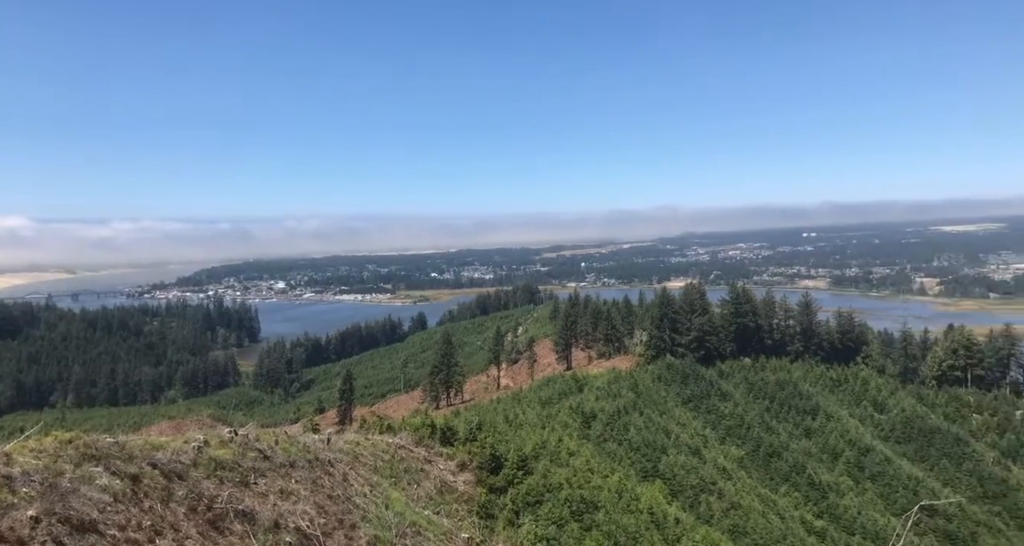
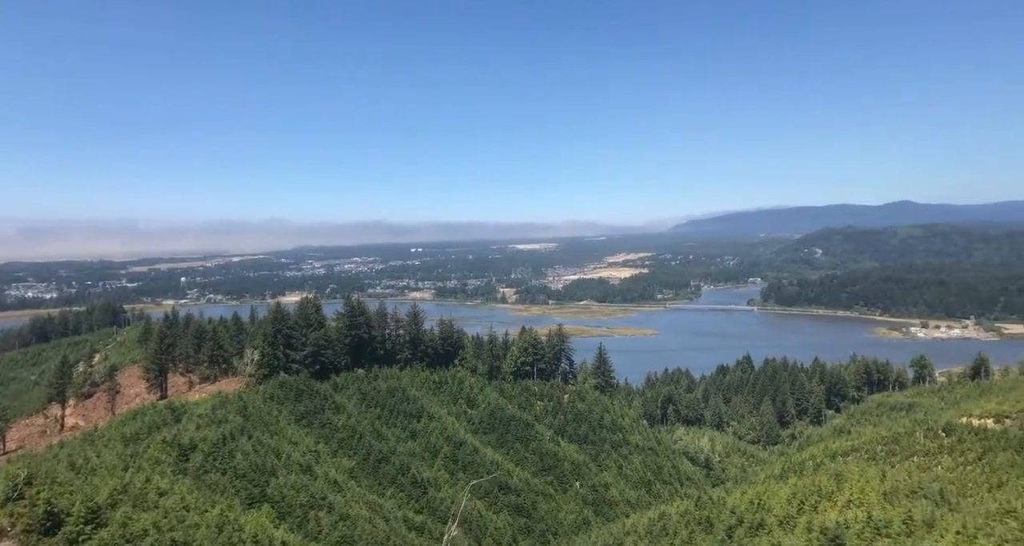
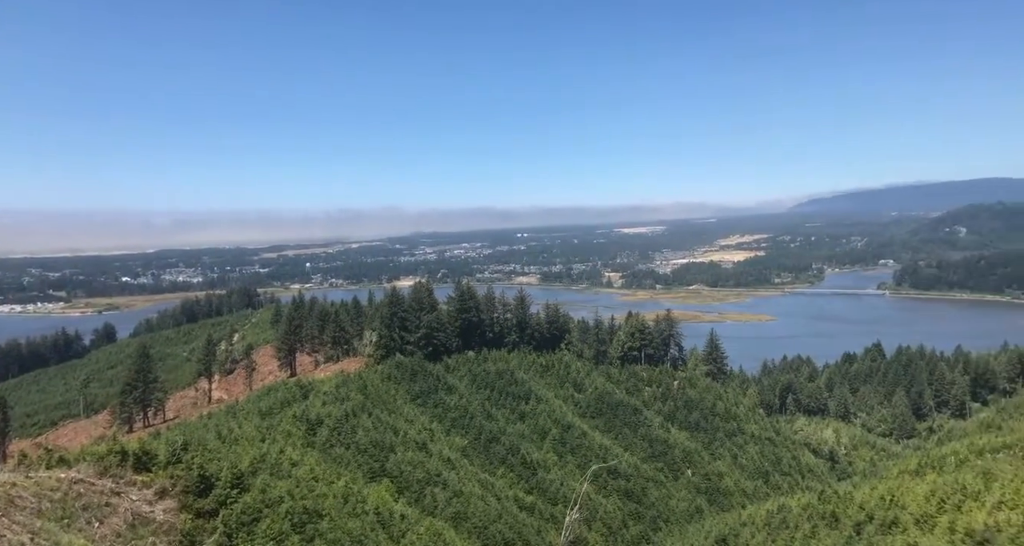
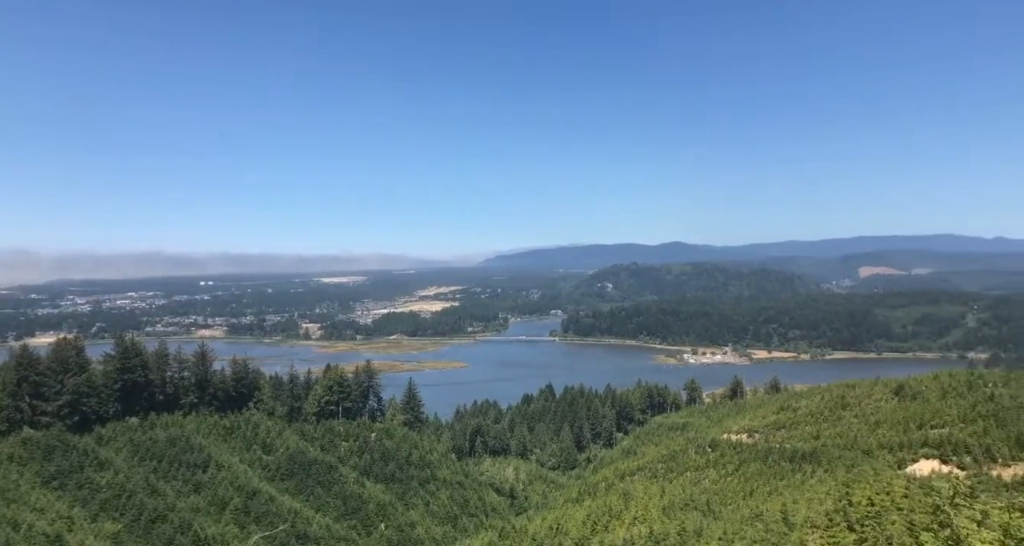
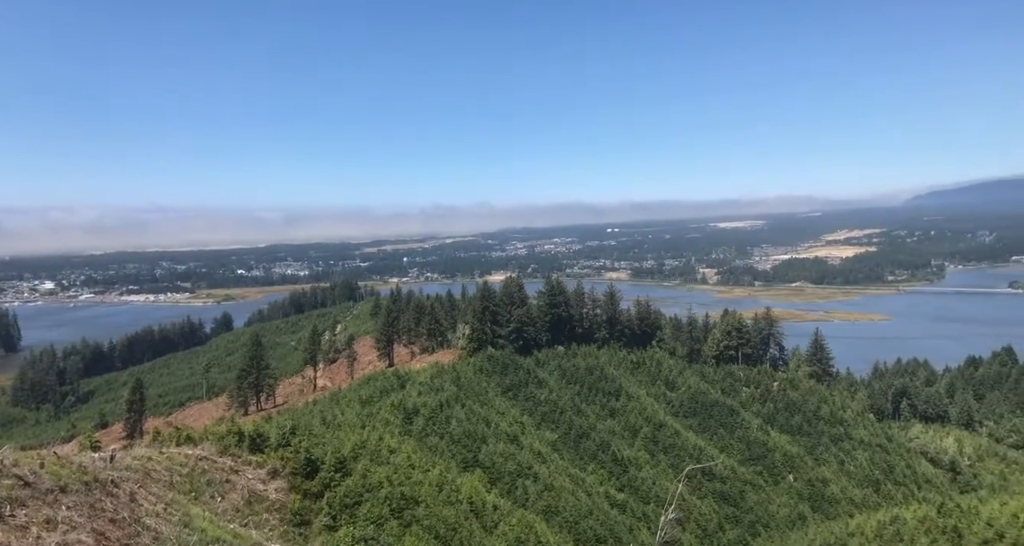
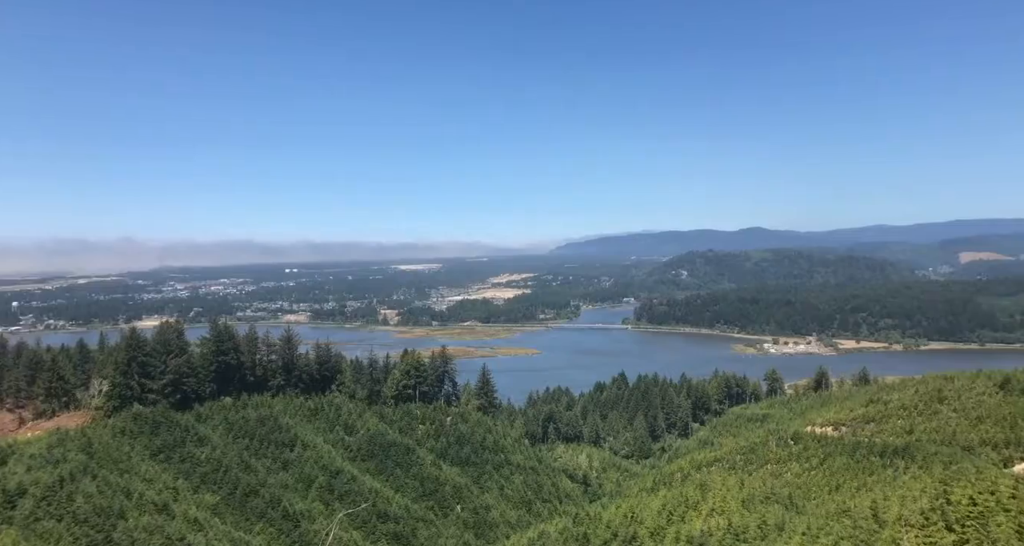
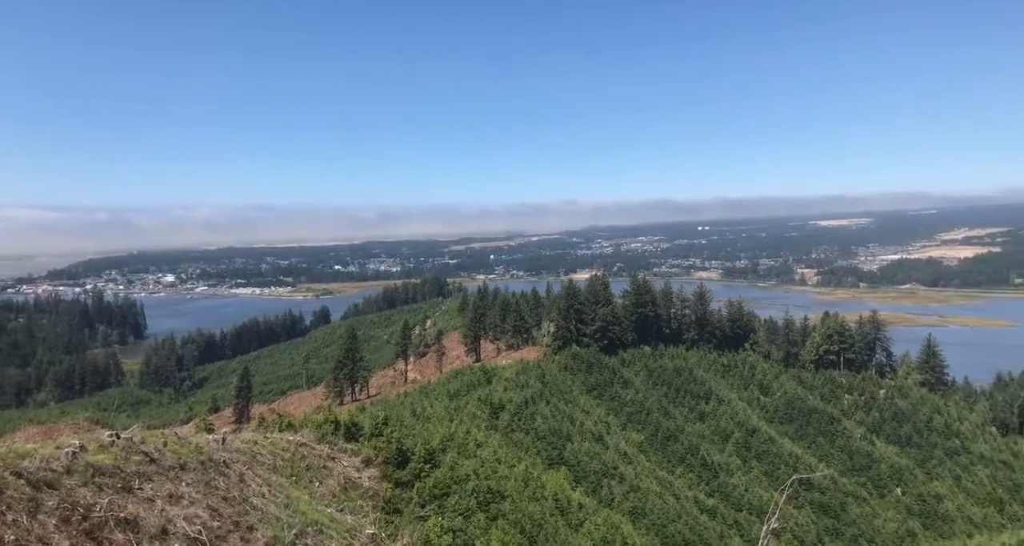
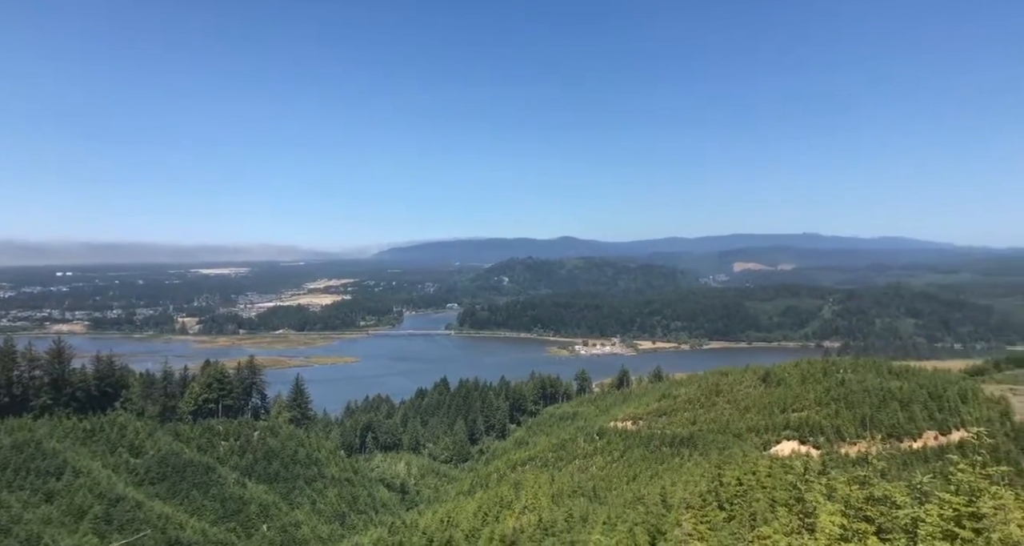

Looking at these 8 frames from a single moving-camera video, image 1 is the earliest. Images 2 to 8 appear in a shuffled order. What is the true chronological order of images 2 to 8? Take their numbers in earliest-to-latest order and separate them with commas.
7, 5, 3, 2, 6, 4, 8
